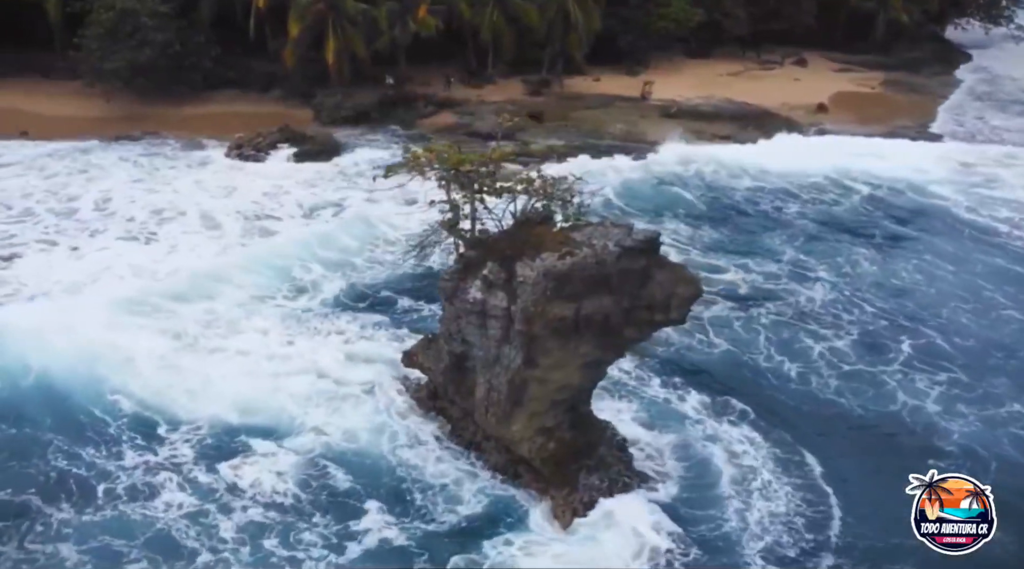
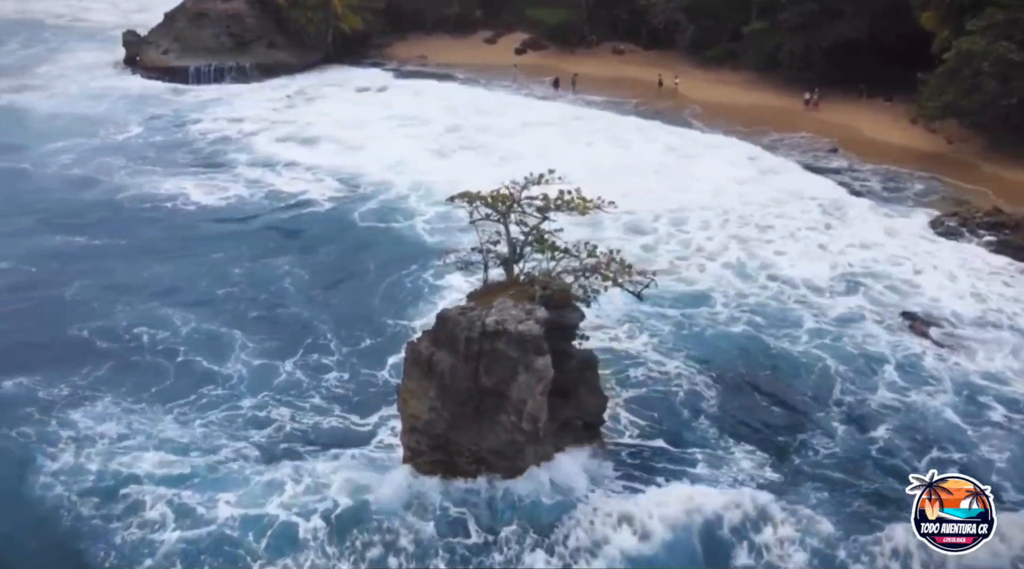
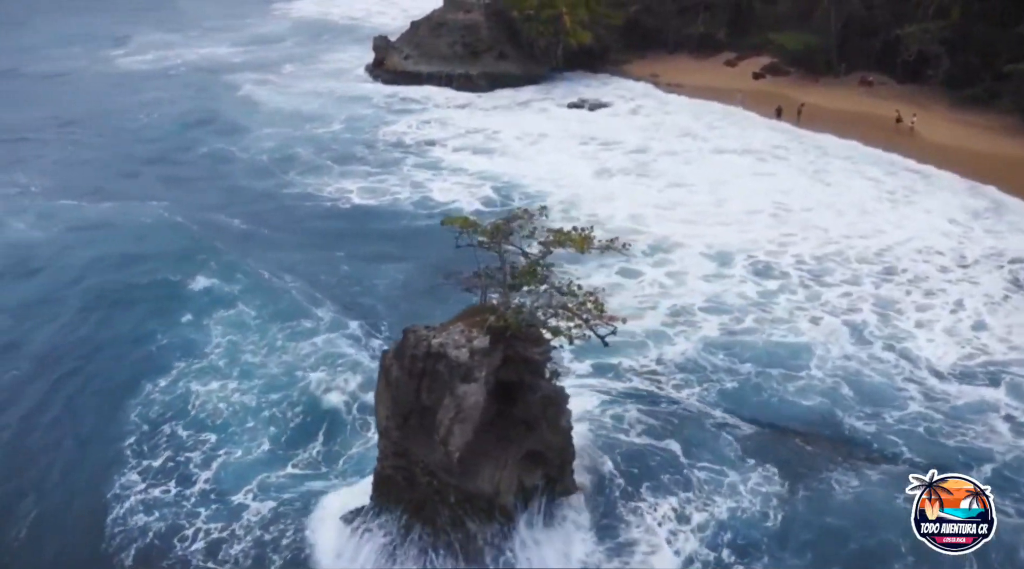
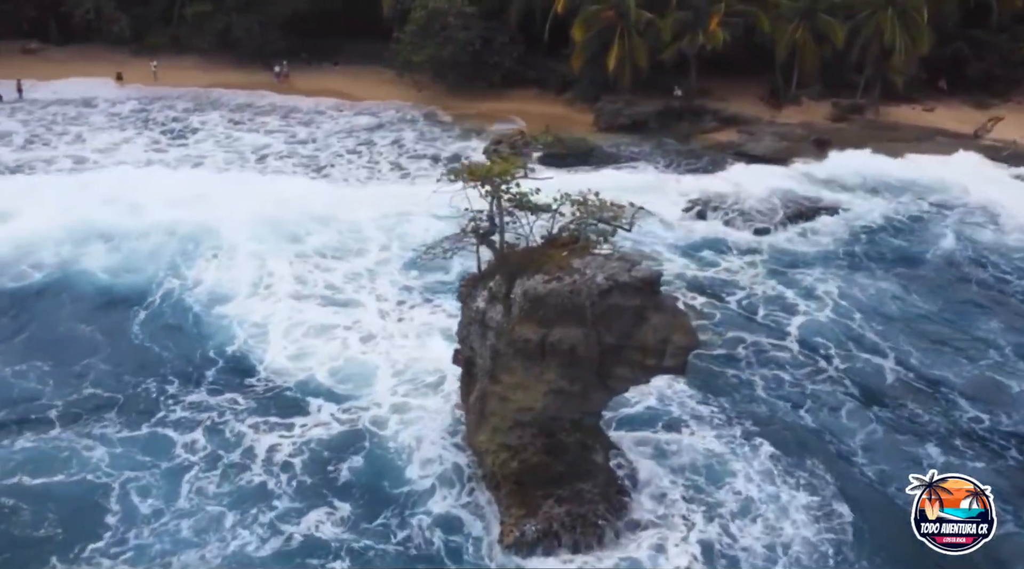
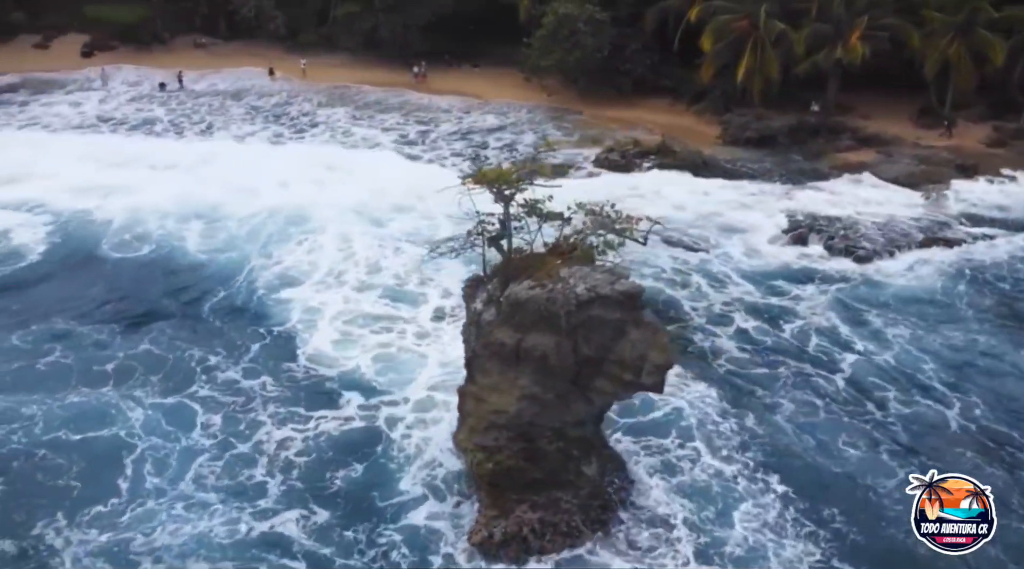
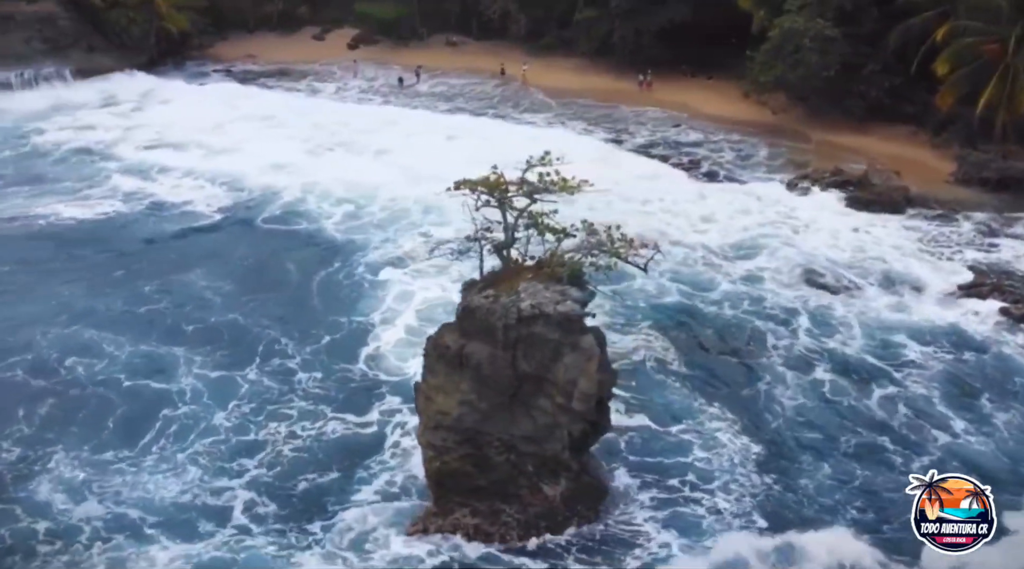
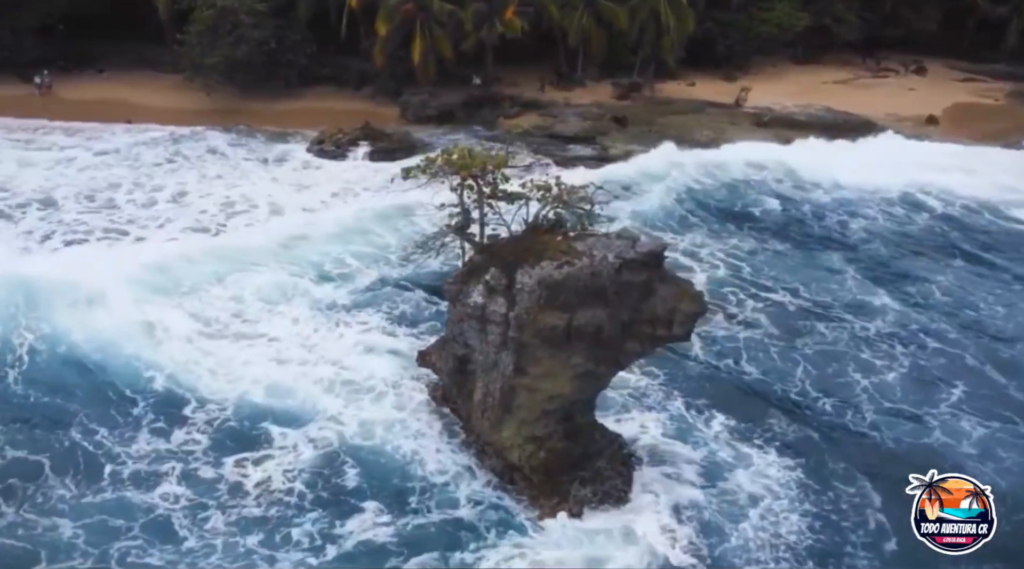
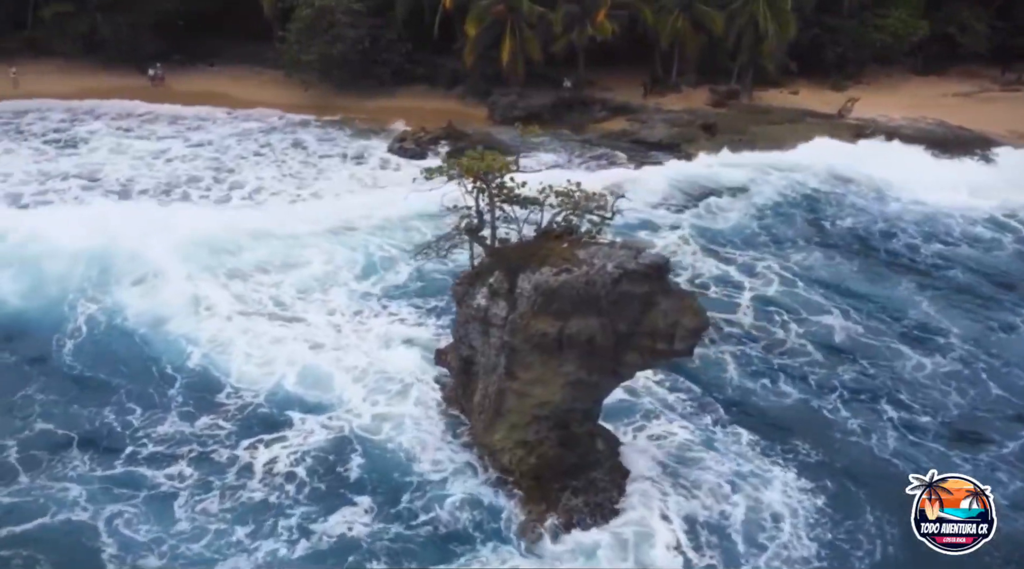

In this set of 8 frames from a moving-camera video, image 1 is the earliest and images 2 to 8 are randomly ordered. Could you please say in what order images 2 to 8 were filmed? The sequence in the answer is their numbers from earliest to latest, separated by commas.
7, 8, 4, 5, 6, 2, 3
